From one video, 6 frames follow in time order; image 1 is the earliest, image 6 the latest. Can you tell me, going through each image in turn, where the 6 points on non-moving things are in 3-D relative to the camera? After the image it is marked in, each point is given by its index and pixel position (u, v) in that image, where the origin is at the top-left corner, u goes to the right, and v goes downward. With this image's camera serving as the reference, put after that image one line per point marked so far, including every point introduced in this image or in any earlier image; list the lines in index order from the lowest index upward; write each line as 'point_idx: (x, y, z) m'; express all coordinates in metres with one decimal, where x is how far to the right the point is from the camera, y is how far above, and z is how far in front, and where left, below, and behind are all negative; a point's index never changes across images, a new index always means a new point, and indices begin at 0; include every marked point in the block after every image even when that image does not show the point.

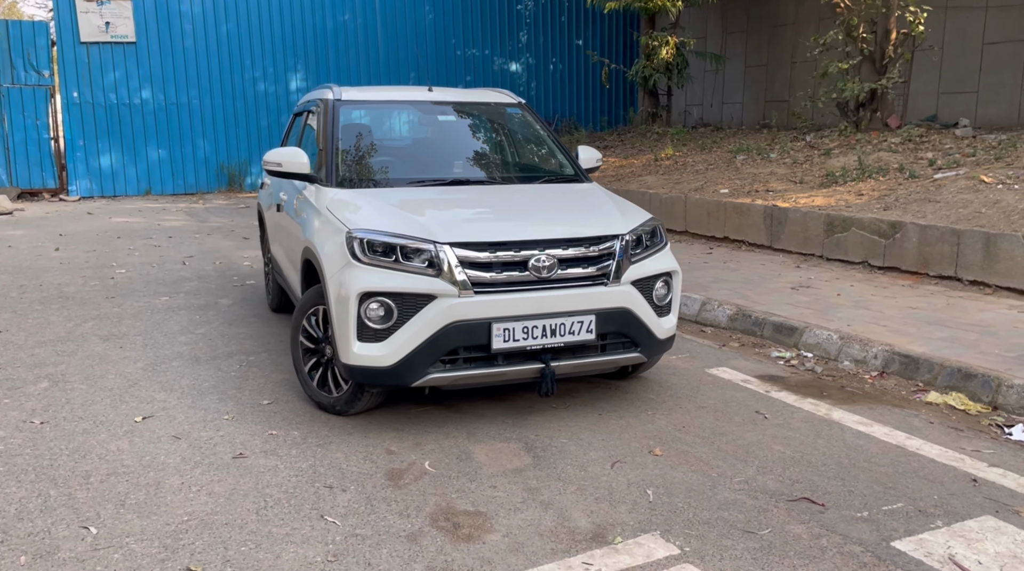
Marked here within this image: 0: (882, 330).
0: (+2.6, -0.3, +6.1) m
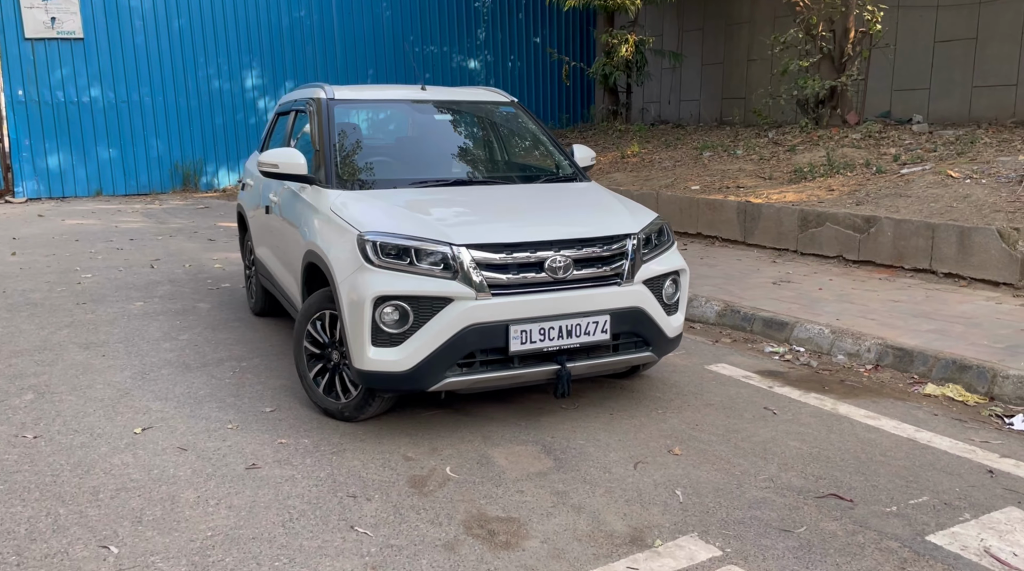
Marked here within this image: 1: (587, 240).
0: (+2.5, -0.3, +6.2) m
1: (+0.4, +0.2, +4.3) m
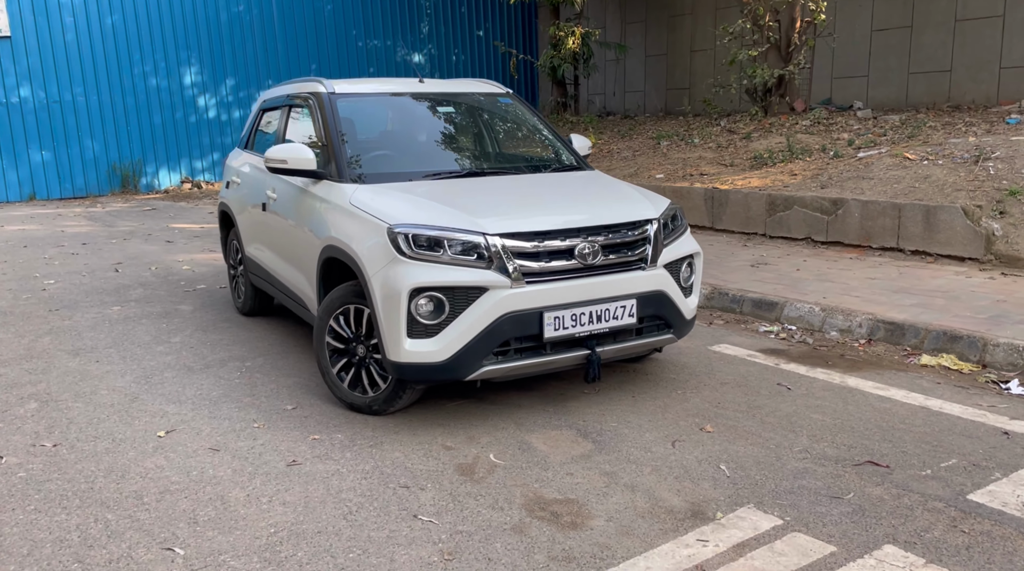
0: (+2.5, -0.1, +6.4) m
1: (+0.5, +0.3, +4.4) m
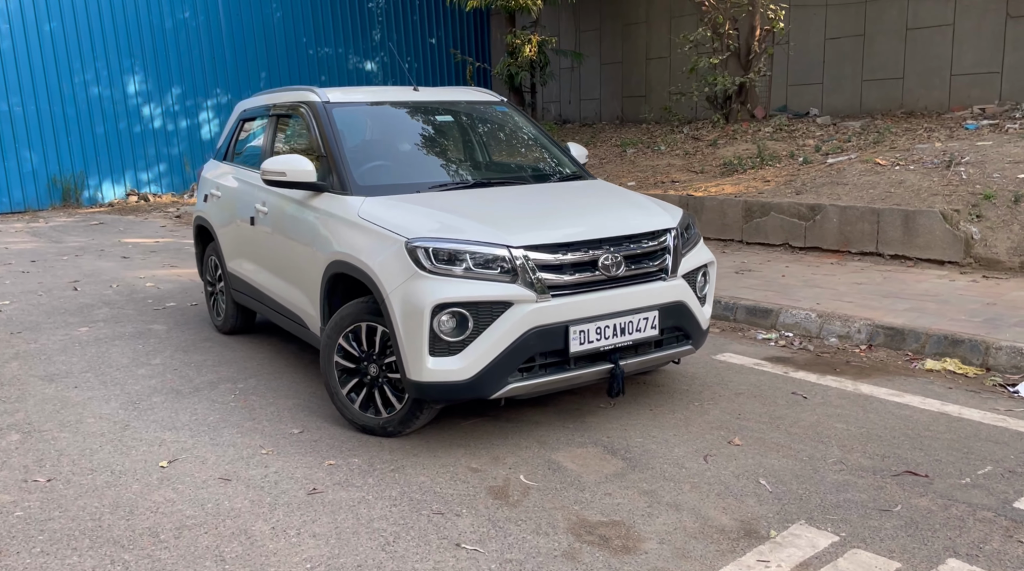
0: (+2.5, -0.1, +6.5) m
1: (+0.6, +0.2, +4.3) m
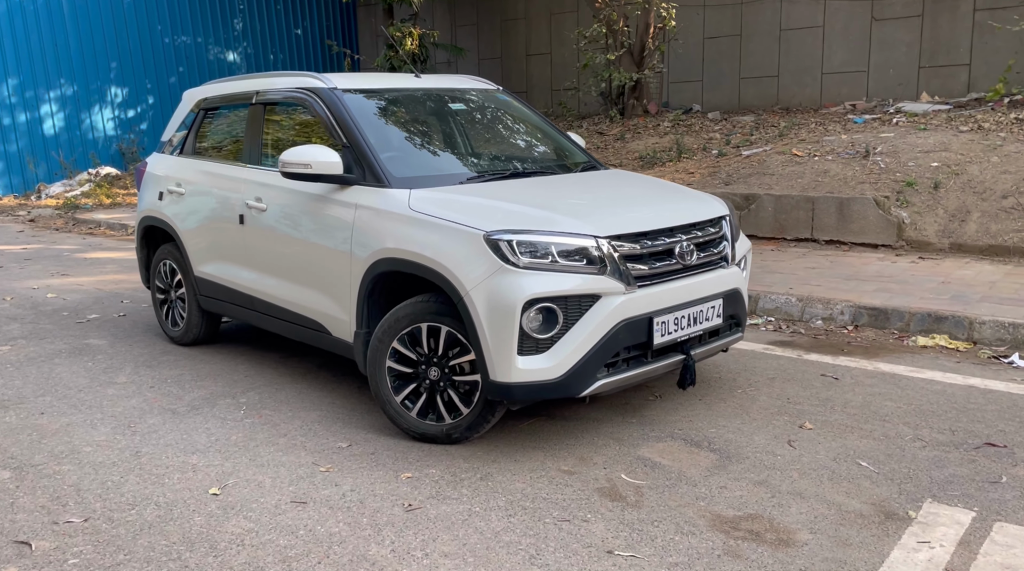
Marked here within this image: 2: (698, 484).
0: (+2.4, 0.0, +6.7) m
1: (+0.9, +0.3, +4.2) m
2: (+0.8, -0.8, +3.6) m
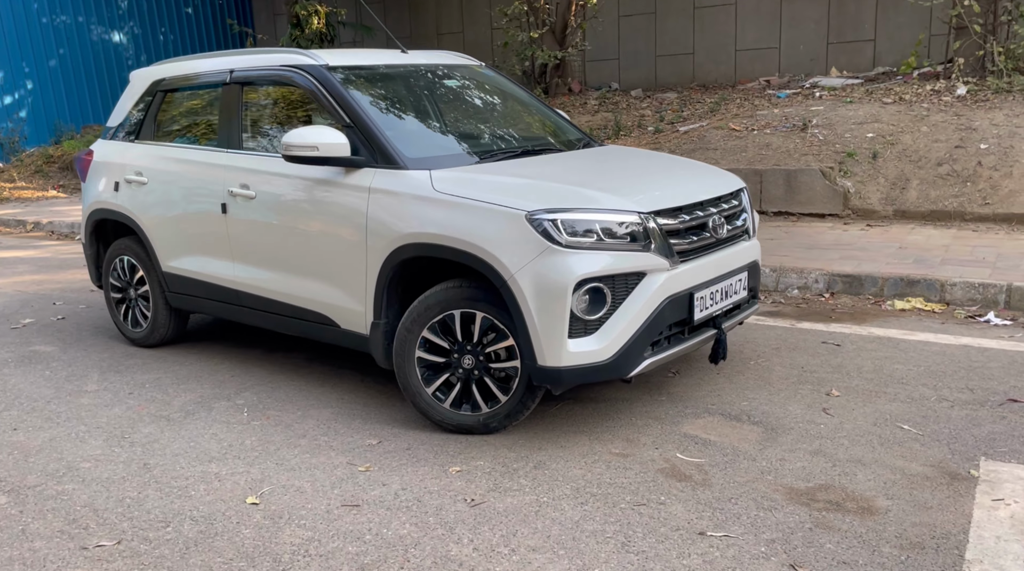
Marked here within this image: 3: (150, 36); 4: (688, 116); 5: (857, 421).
0: (+2.2, +0.2, +6.8) m
1: (+1.0, +0.4, +4.2) m
2: (+1.0, -0.7, +3.6) m
3: (-6.3, +4.6, +16.5) m
4: (+2.3, +2.2, +11.3) m
5: (+1.5, -0.6, +3.9) m
